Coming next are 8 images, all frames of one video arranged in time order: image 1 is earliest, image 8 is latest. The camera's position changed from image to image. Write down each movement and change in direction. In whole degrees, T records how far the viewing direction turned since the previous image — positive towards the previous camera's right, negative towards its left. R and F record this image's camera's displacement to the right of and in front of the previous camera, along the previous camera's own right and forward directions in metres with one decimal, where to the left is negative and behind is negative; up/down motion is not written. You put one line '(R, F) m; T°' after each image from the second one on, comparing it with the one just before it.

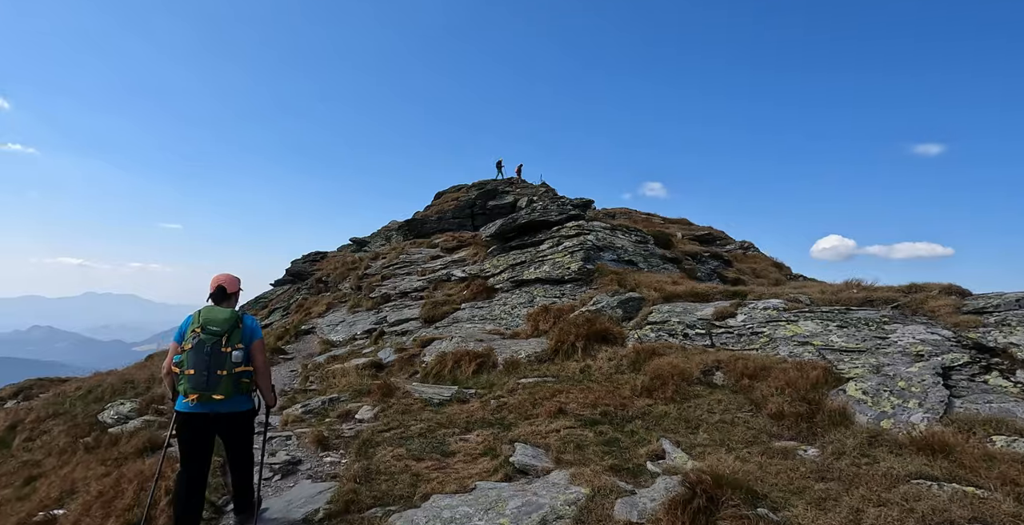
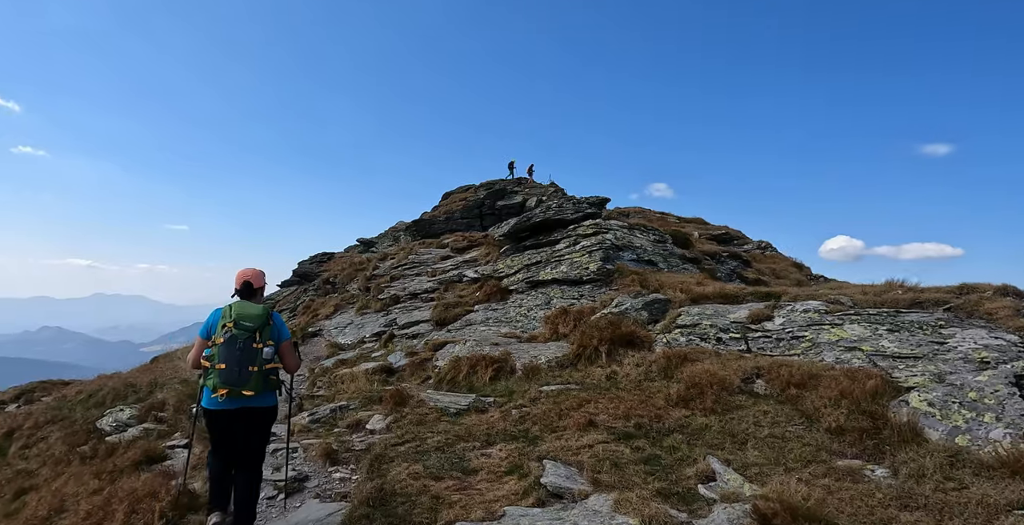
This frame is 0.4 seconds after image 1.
(-0.4, +1.0) m; -1°
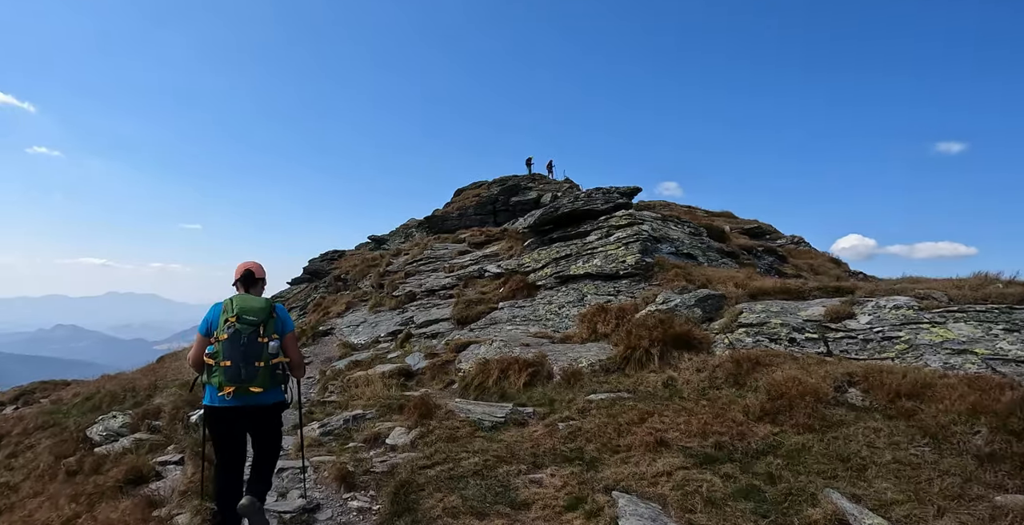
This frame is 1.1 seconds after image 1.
(-0.7, +1.9) m; -1°
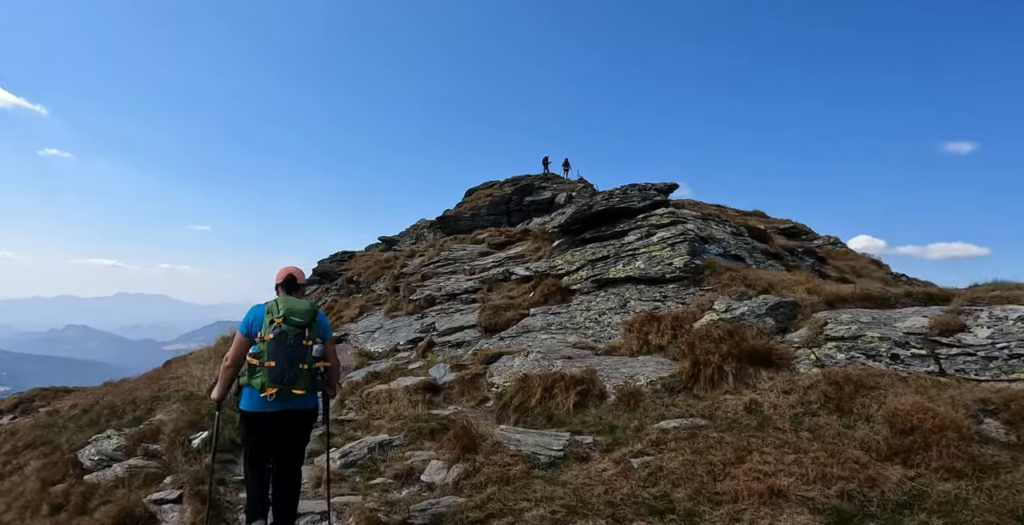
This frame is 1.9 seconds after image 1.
(-0.9, +1.8) m; -1°
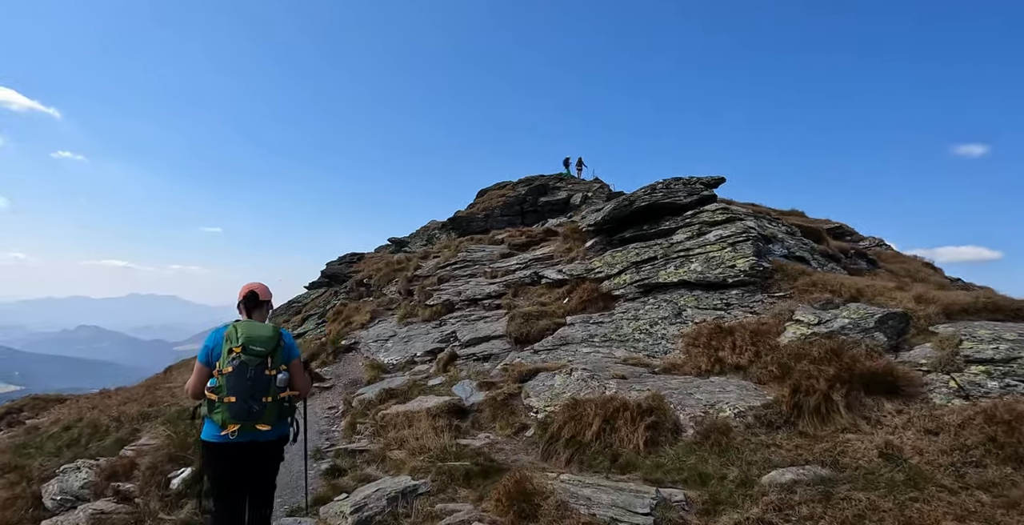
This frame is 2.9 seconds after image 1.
(-0.8, +2.4) m; -1°
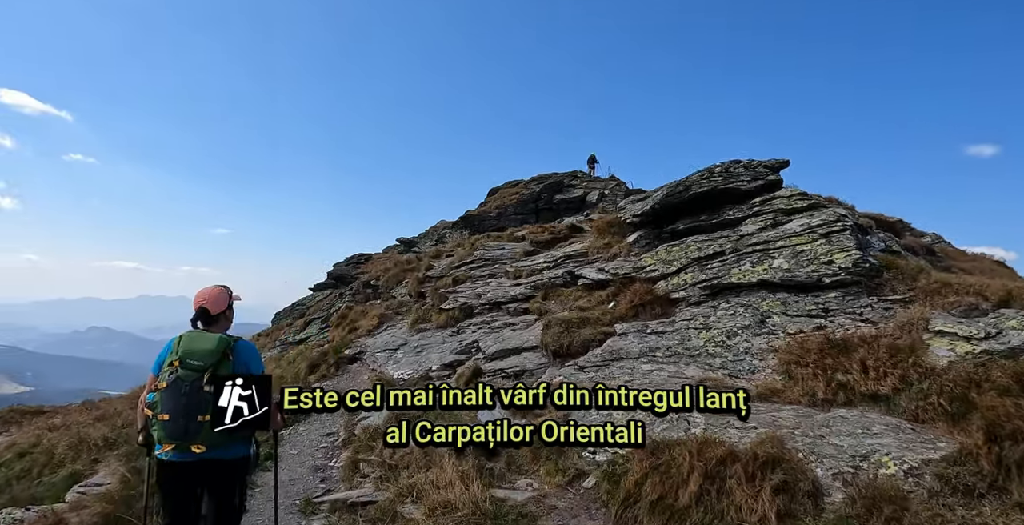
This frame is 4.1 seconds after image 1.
(-0.8, +3.0) m; -1°
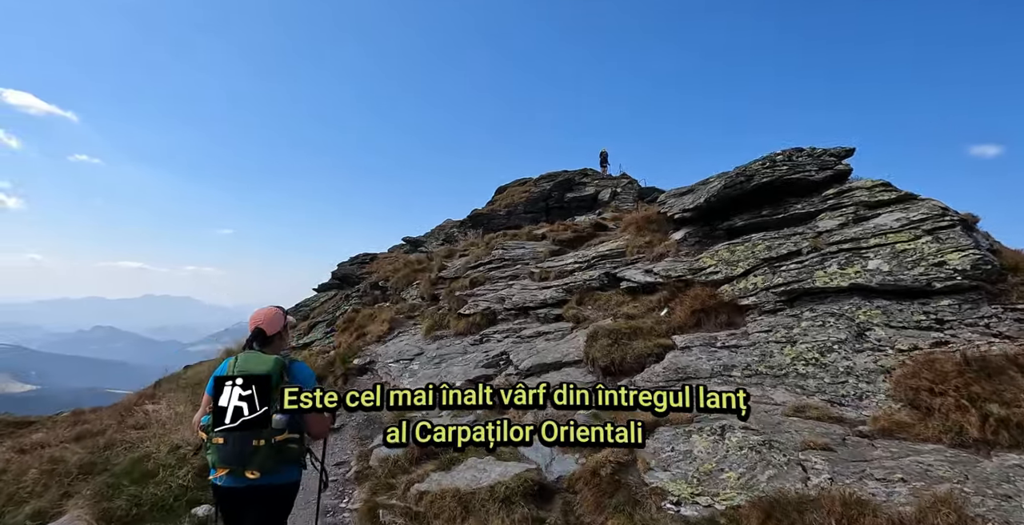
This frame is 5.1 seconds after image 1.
(-0.8, +2.0) m; 0°
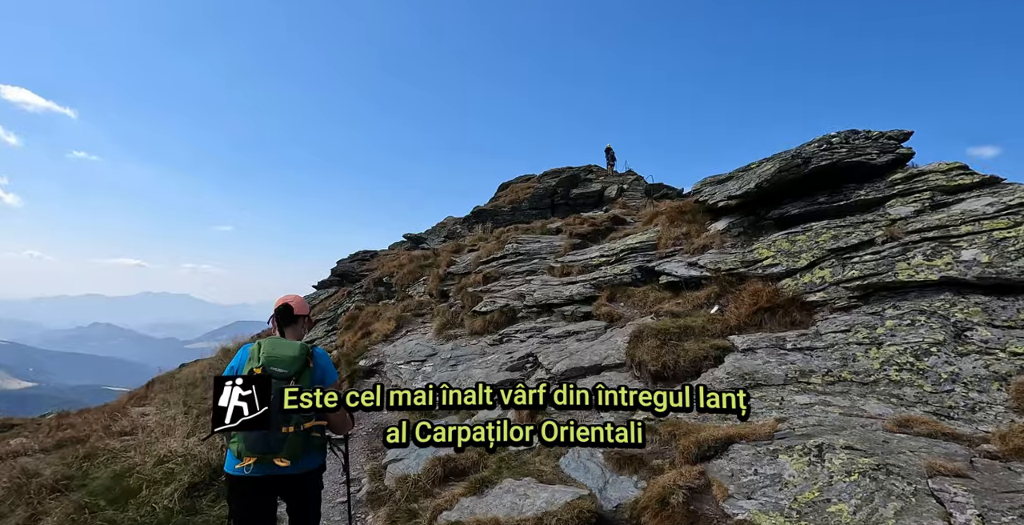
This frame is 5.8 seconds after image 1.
(-0.7, +1.5) m; 0°
